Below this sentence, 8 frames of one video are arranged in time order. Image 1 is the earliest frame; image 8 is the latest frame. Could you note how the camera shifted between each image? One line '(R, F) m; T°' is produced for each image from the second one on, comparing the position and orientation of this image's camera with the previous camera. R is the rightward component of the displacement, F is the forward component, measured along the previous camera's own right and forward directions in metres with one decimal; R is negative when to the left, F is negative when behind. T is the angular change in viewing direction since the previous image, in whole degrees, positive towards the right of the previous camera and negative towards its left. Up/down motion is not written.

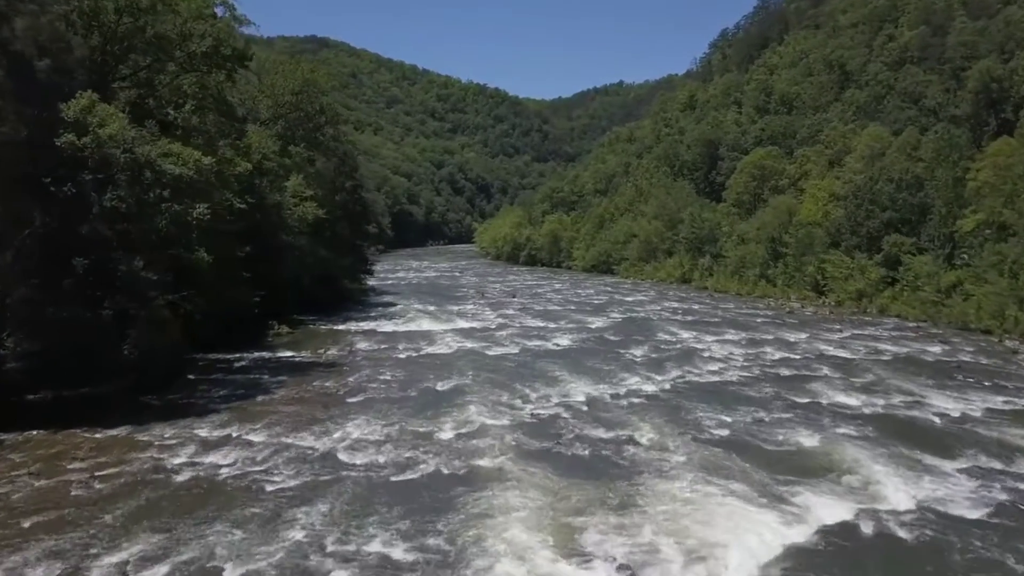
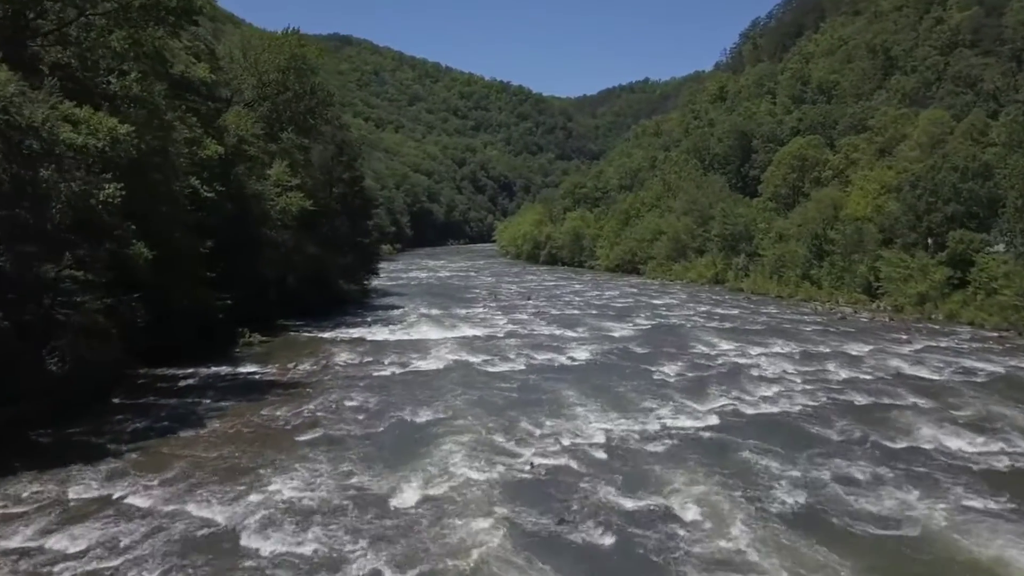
(+0.5, +4.9) m; -2°
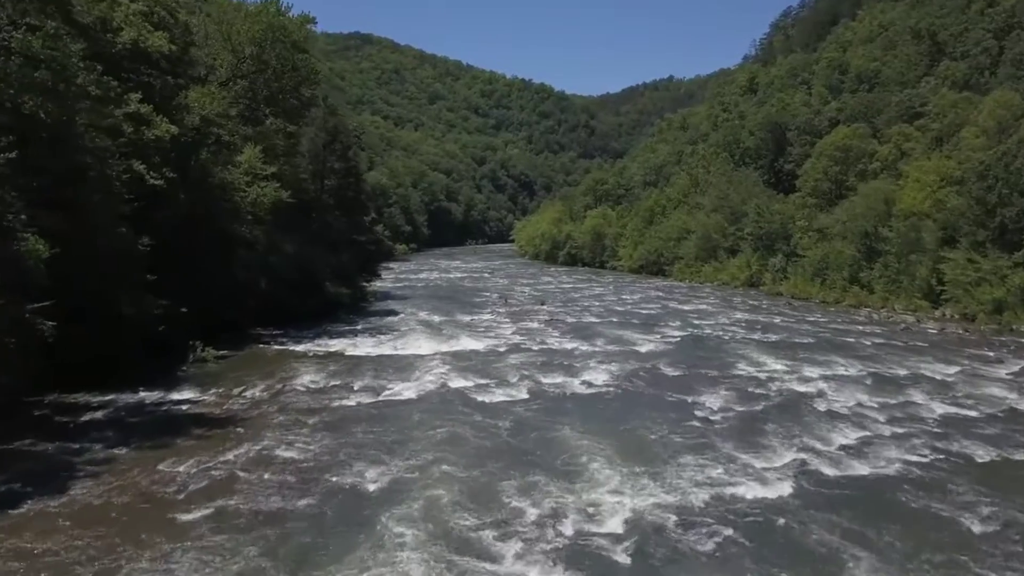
(+0.6, +5.0) m; -2°
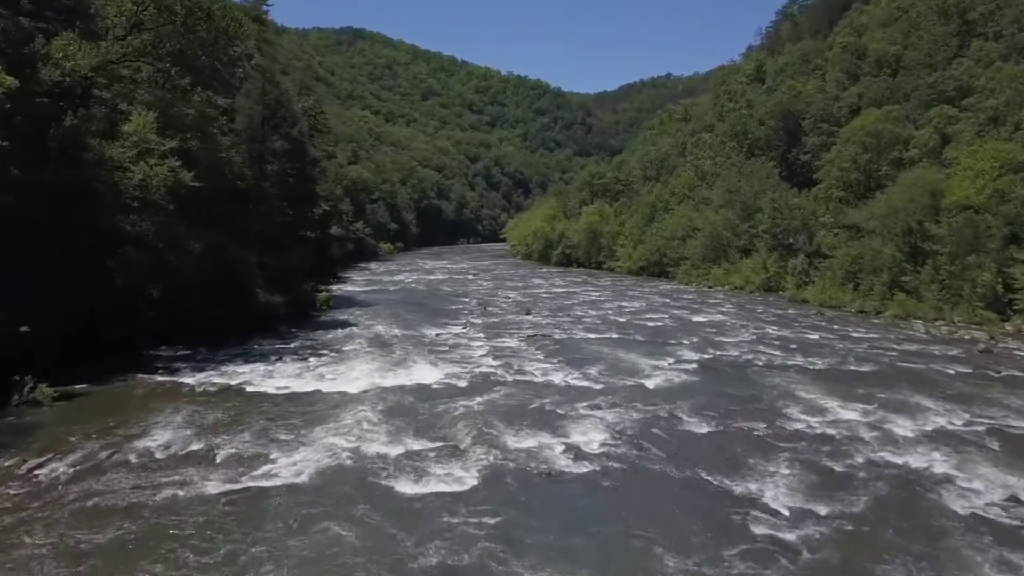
(+0.8, +7.0) m; 0°
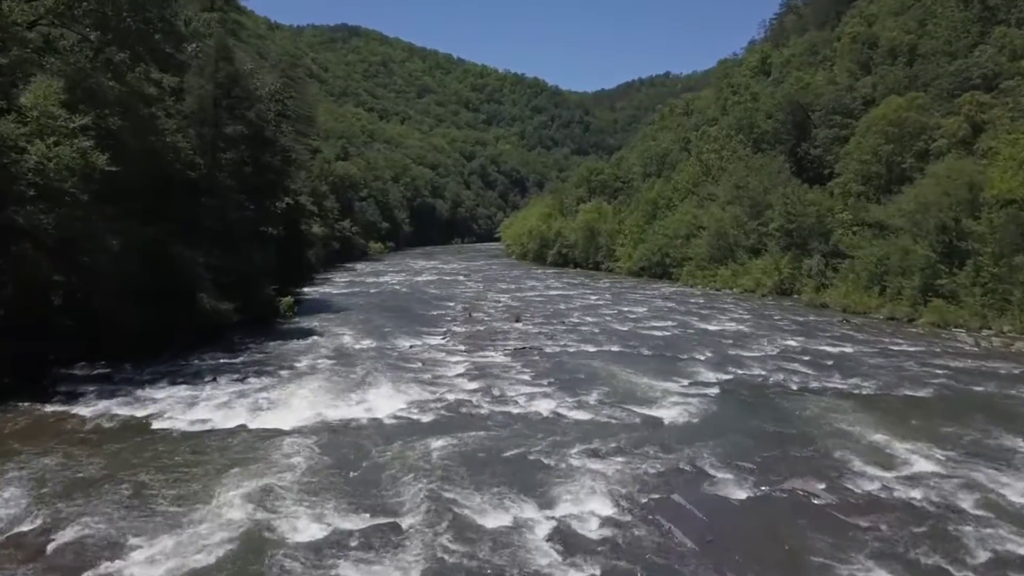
(+0.4, +4.1) m; 0°
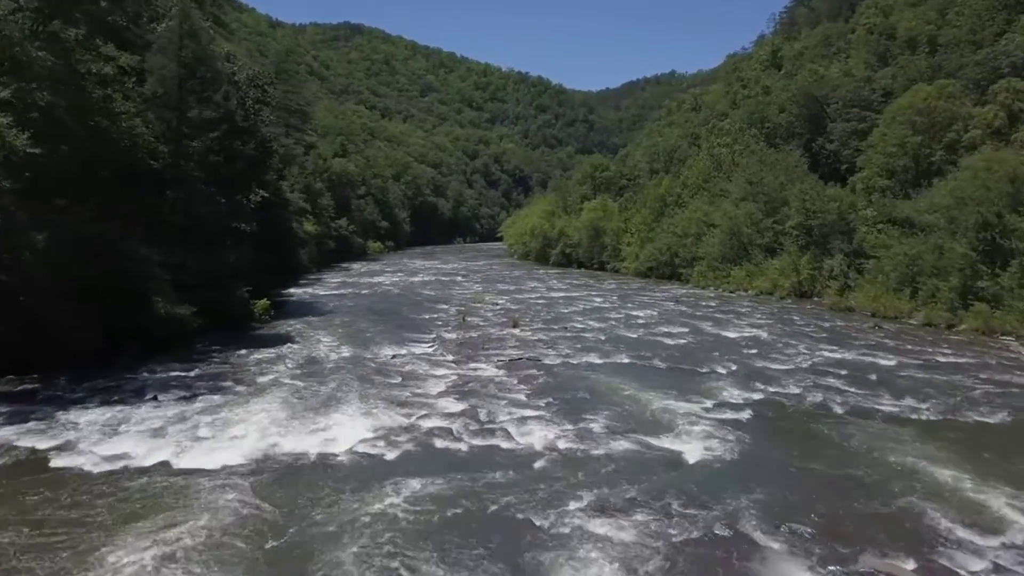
(+0.3, +3.0) m; 0°
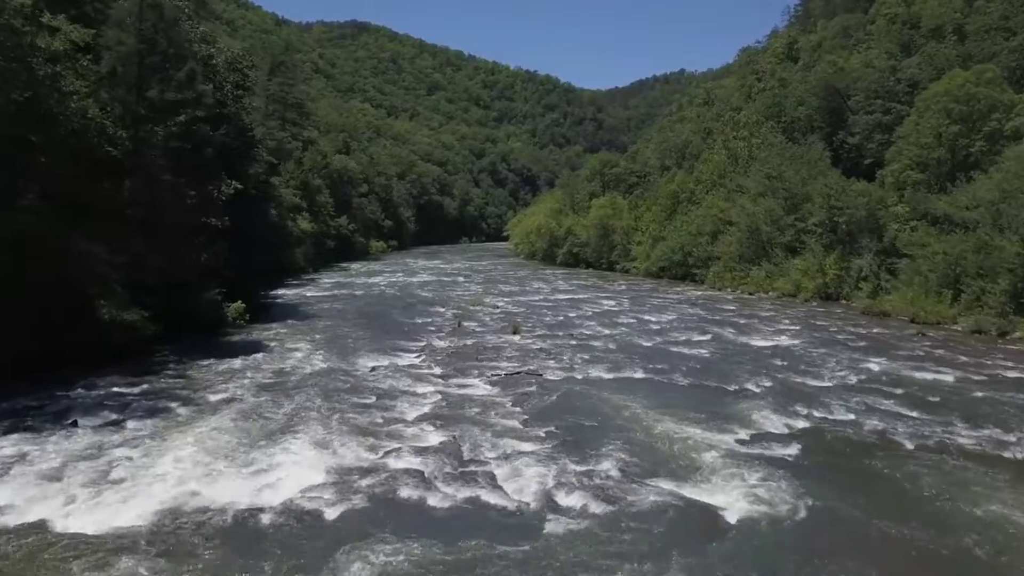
(+0.3, +3.0) m; -1°
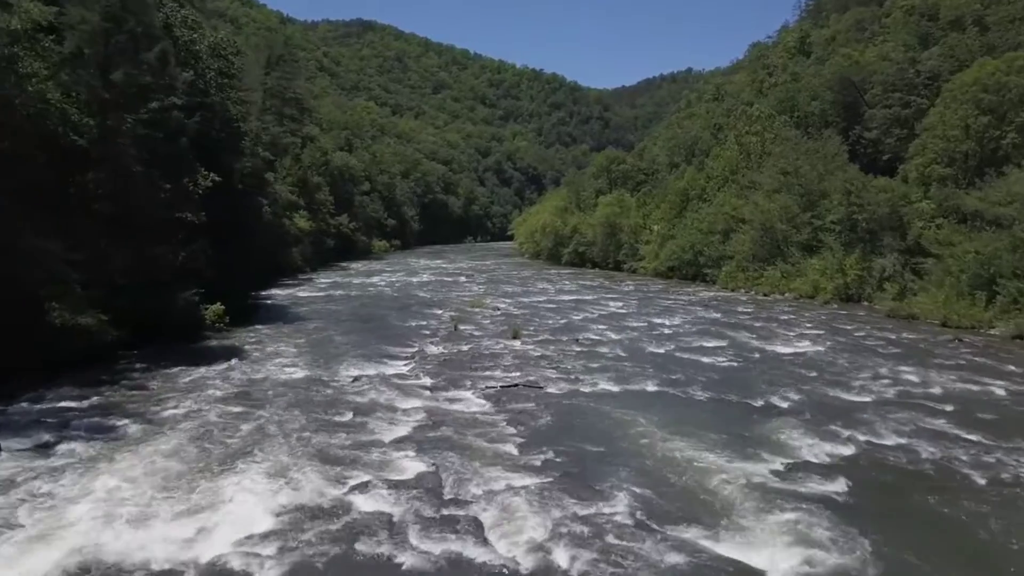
(+0.2, +2.0) m; 0°
